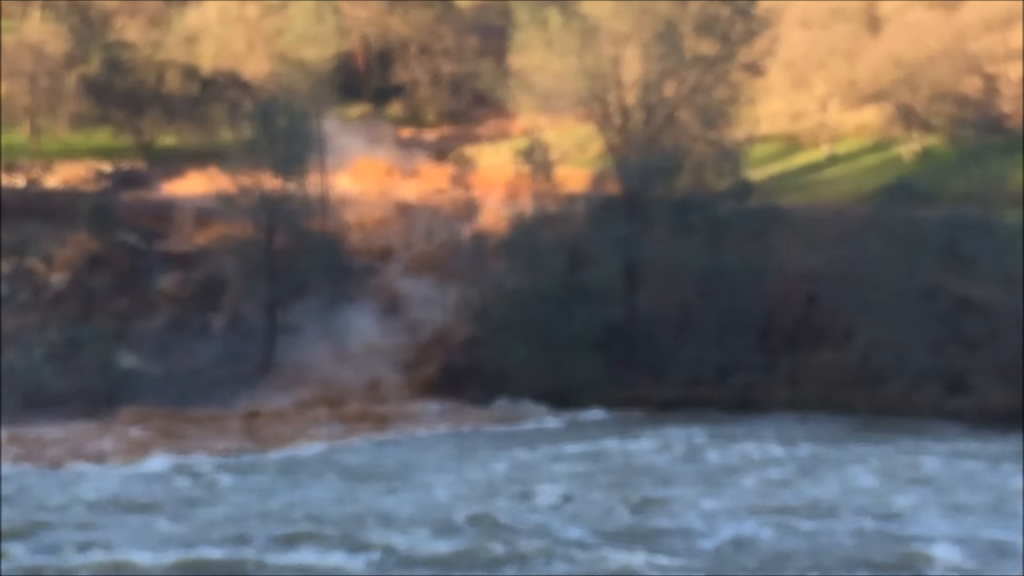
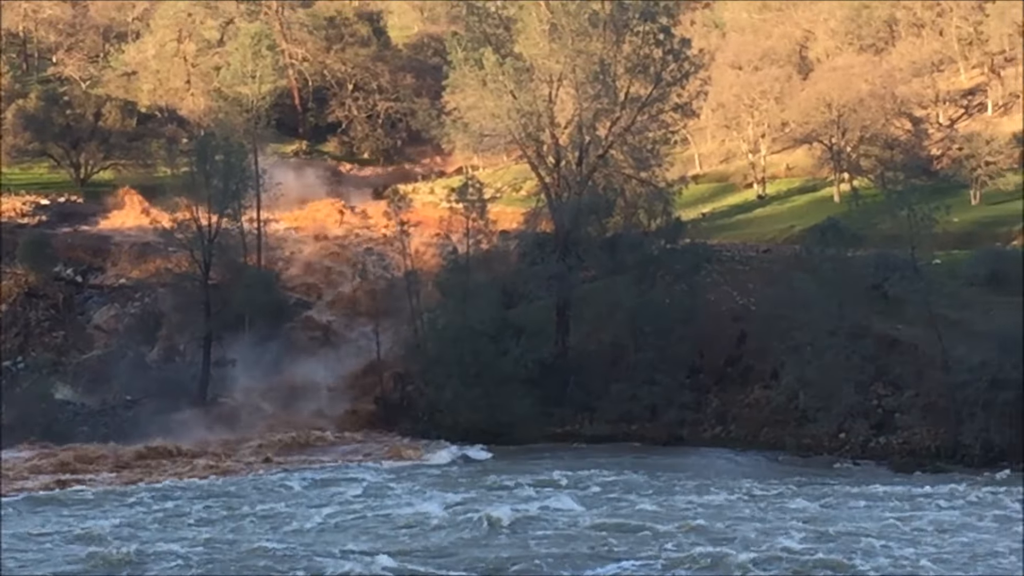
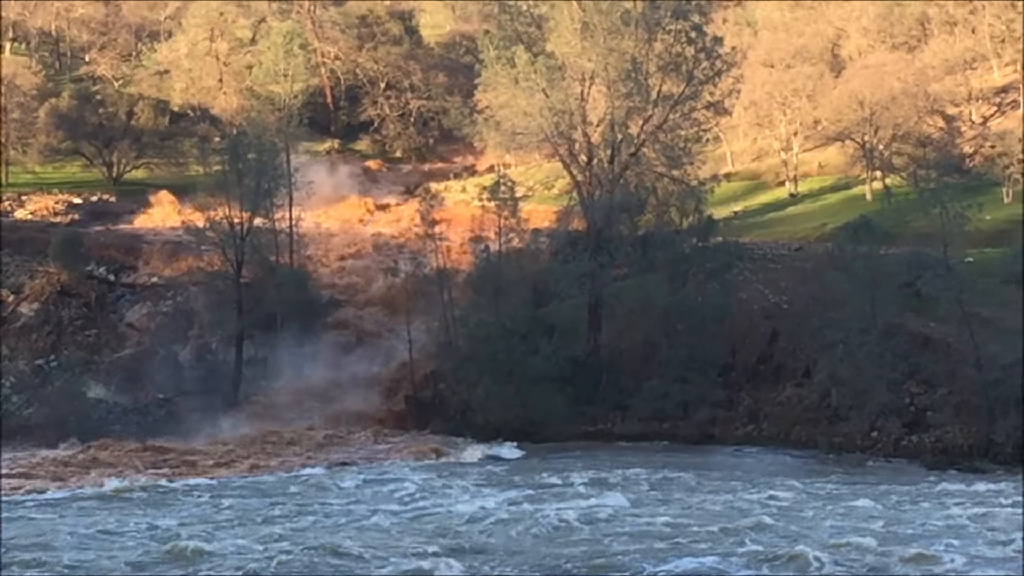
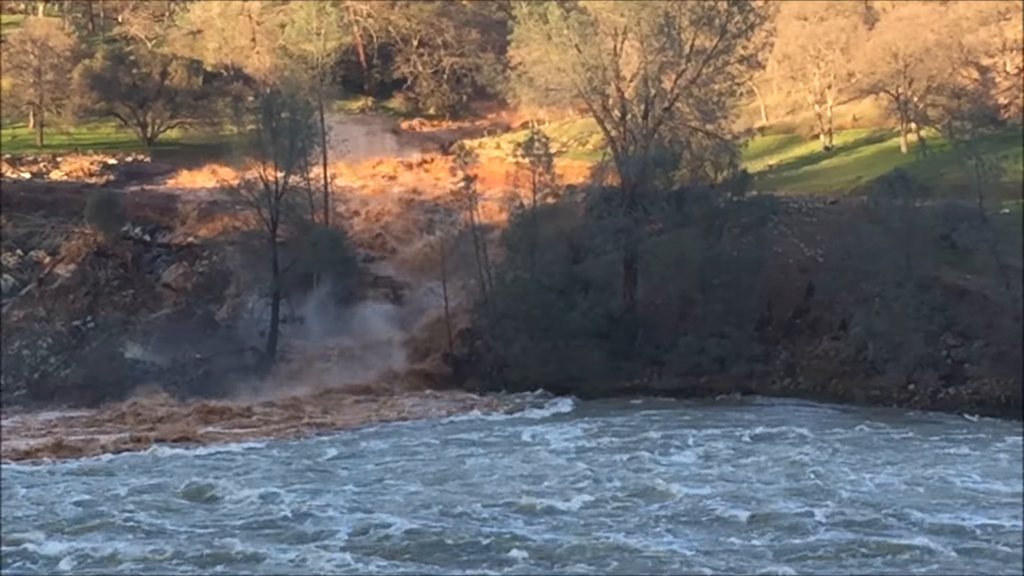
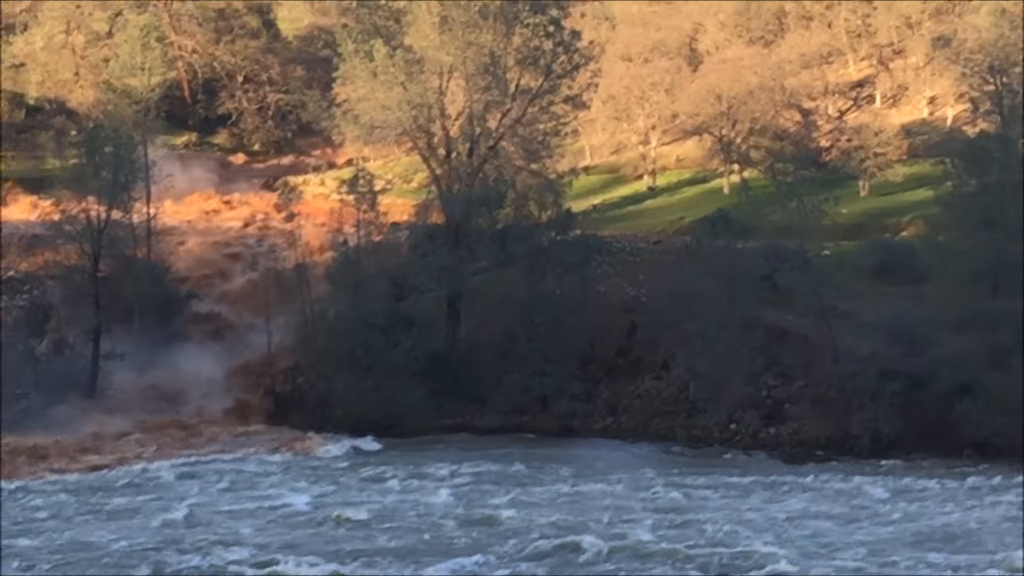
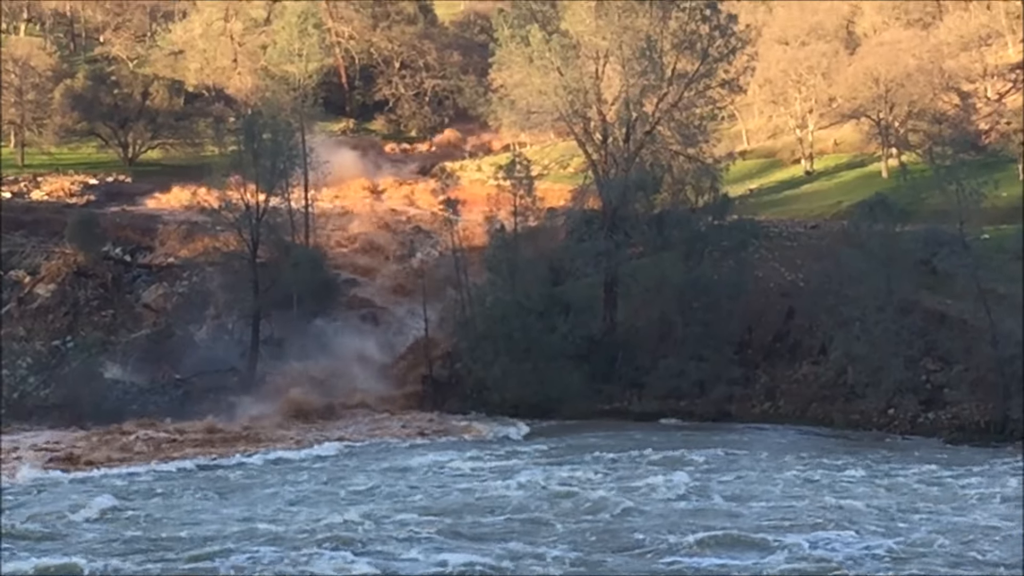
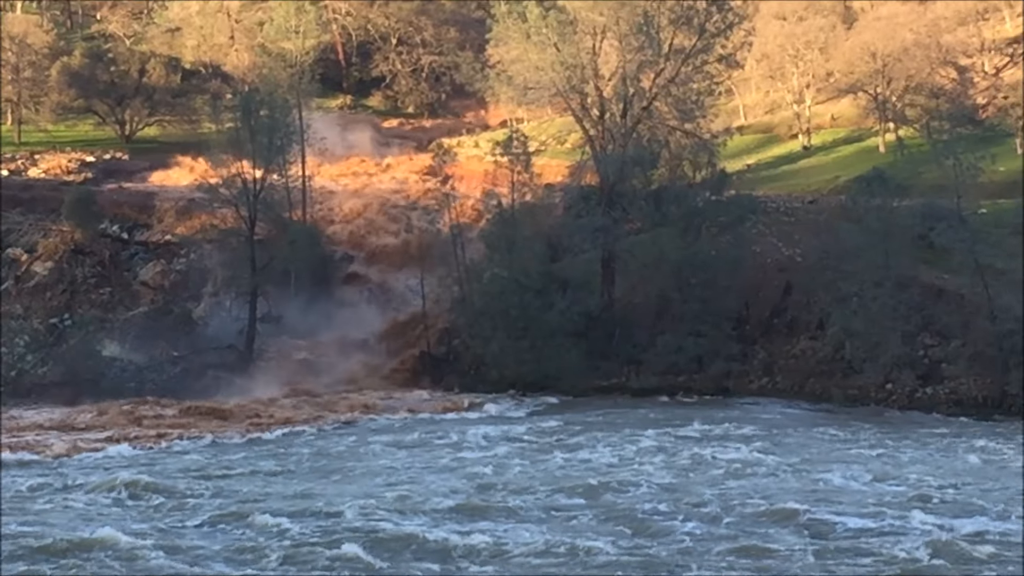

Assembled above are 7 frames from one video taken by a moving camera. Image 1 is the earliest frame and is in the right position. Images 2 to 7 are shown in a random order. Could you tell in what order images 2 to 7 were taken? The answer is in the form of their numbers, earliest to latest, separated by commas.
4, 7, 6, 3, 2, 5
